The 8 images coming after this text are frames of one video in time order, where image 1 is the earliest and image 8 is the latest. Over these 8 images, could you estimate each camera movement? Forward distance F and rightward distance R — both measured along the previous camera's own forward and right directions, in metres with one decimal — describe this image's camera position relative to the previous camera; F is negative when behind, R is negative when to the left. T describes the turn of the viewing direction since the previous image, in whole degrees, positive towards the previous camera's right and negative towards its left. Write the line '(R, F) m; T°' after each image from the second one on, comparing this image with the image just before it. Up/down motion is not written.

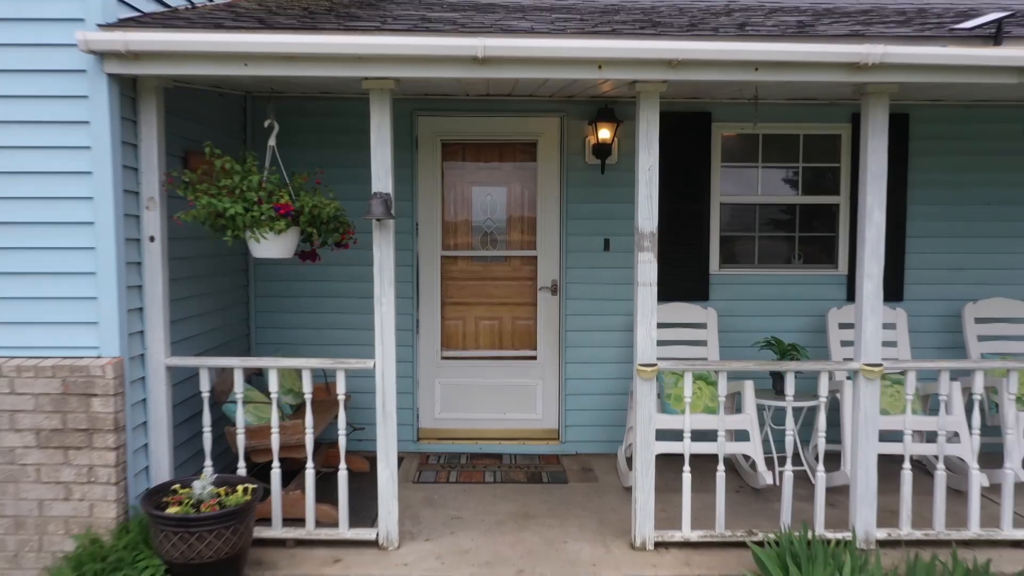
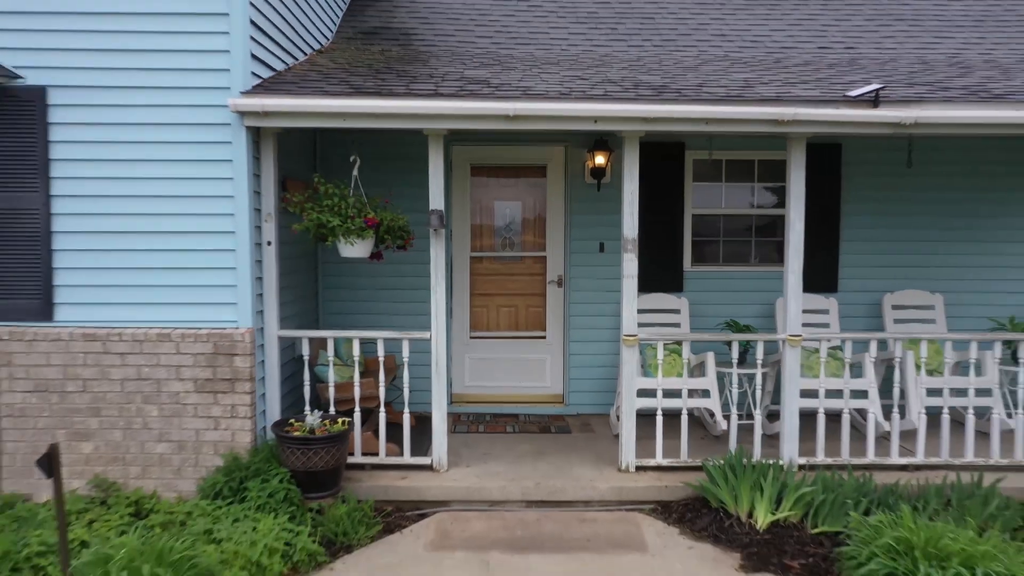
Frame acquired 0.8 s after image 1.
(-0.1, -1.1) m; 0°
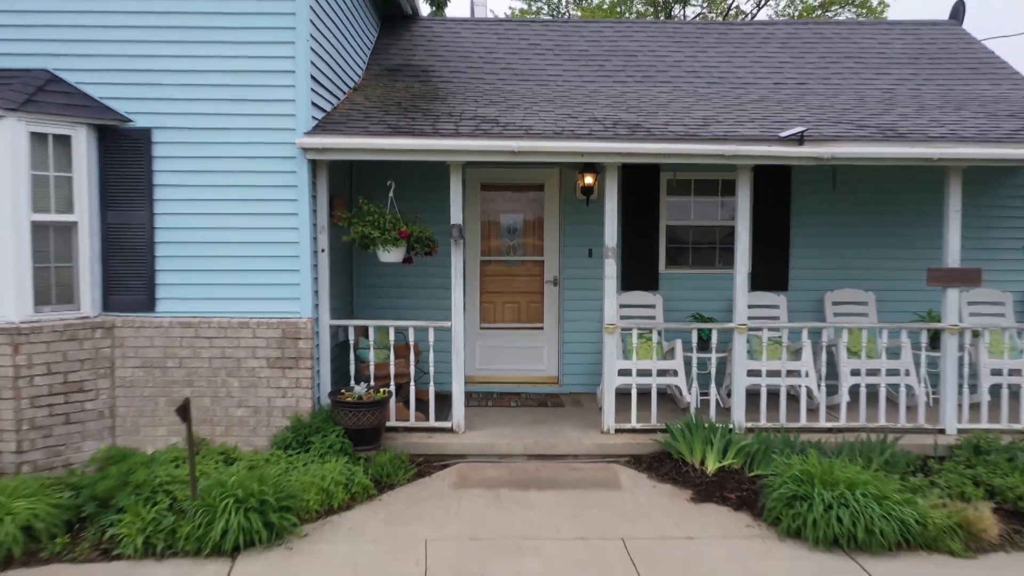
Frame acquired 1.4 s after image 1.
(0.0, -1.1) m; 0°
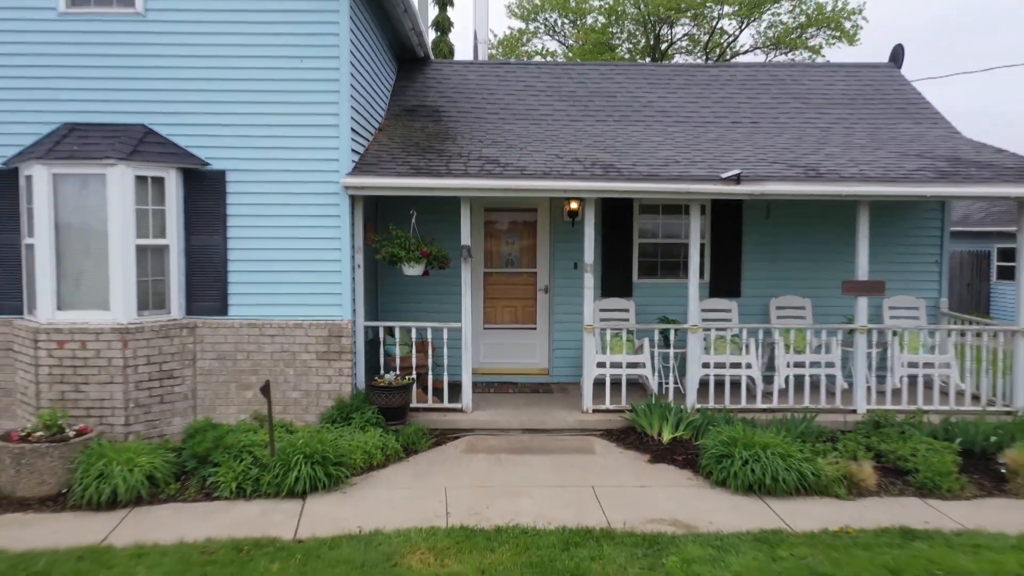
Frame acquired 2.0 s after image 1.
(0.0, -1.3) m; 0°
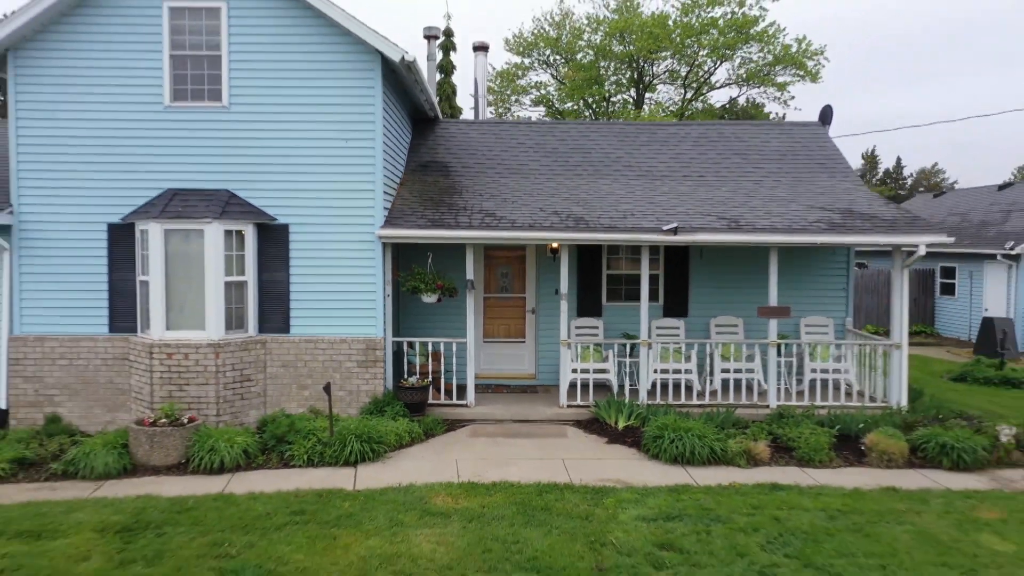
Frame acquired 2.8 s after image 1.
(+0.1, -2.0) m; 0°
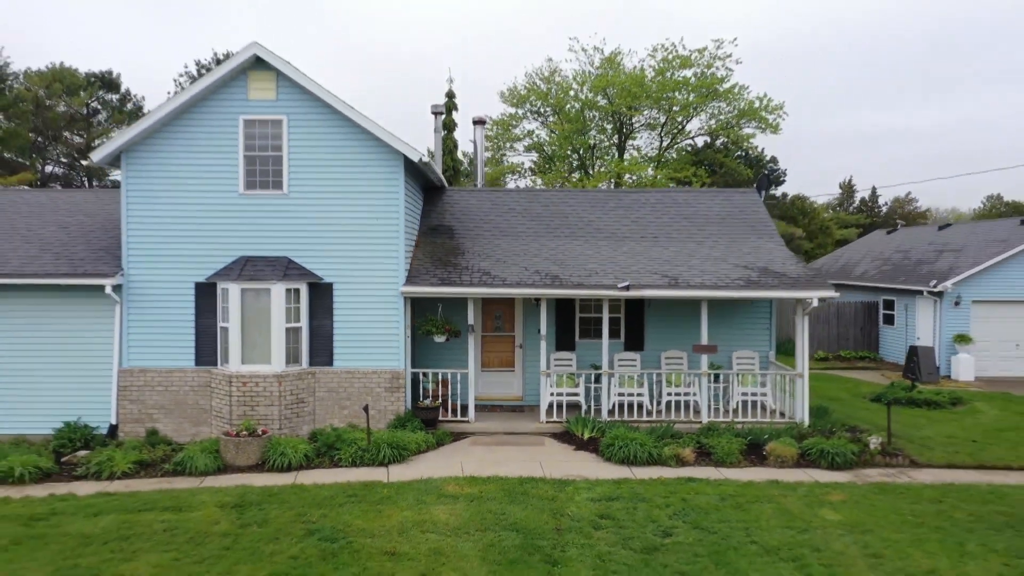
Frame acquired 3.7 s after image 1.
(+0.1, -2.6) m; 0°
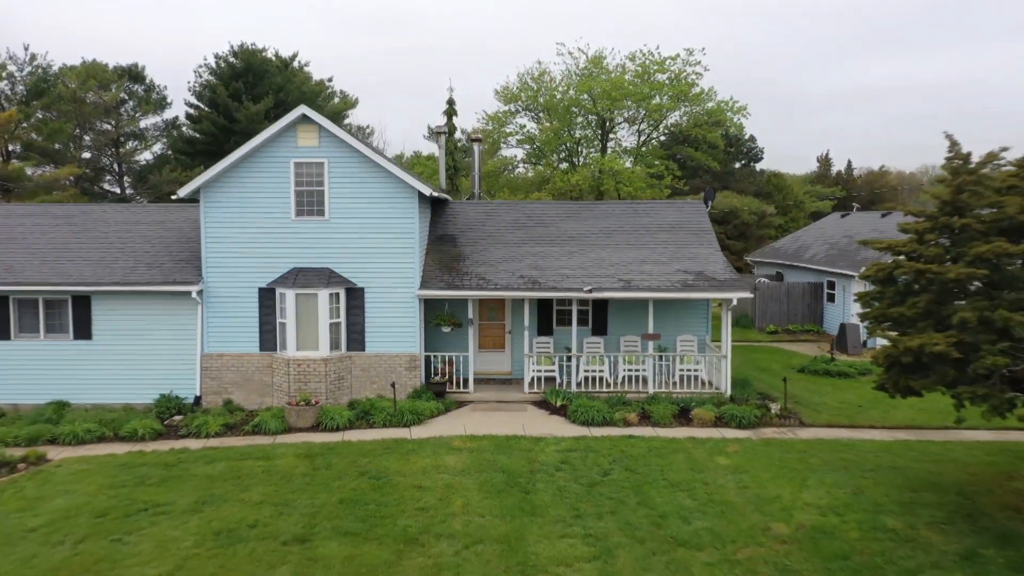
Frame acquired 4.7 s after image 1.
(+0.1, -3.3) m; 0°
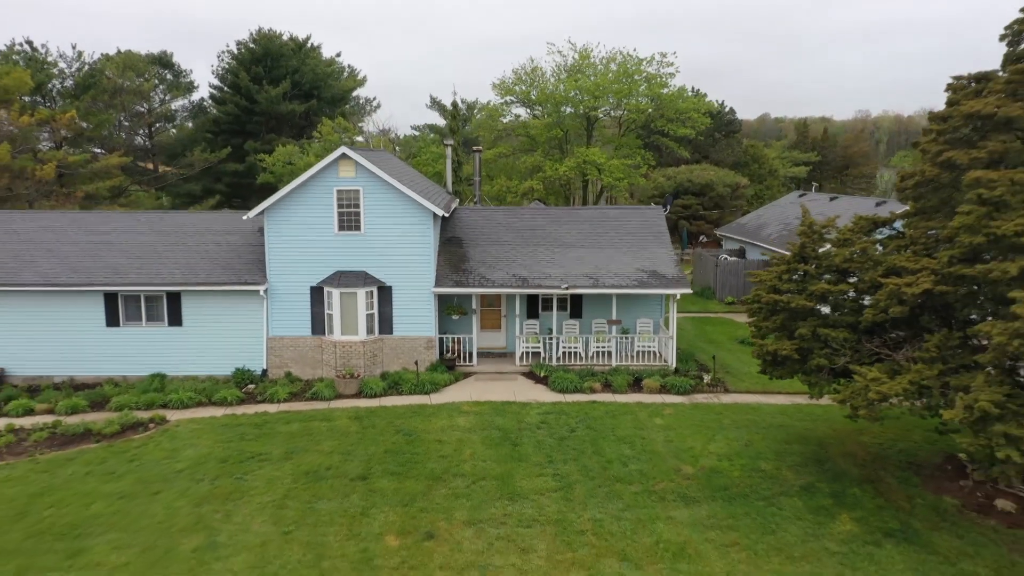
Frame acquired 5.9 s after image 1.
(+0.1, -4.1) m; 0°
